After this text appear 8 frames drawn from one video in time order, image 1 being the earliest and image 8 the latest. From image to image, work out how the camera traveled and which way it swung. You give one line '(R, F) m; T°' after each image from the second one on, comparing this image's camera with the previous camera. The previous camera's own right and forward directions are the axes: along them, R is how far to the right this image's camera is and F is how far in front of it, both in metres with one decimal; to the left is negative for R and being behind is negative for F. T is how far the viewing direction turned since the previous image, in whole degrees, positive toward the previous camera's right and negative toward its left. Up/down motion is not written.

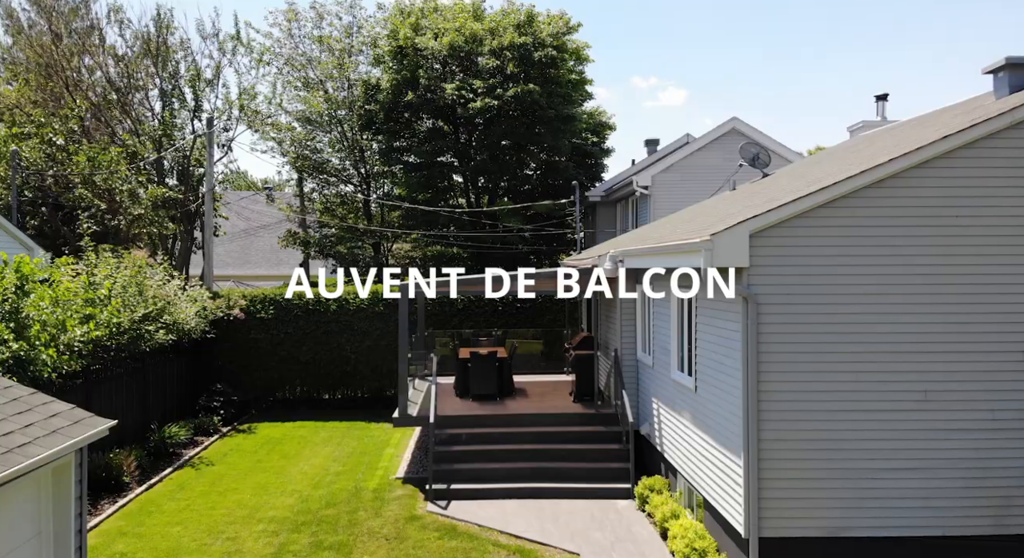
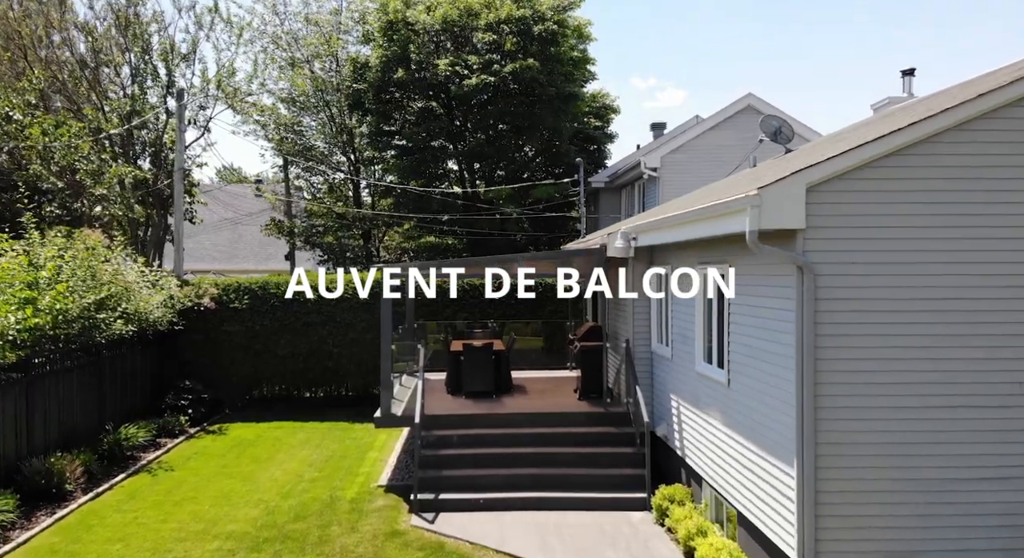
(0.0, +1.5) m; 0°
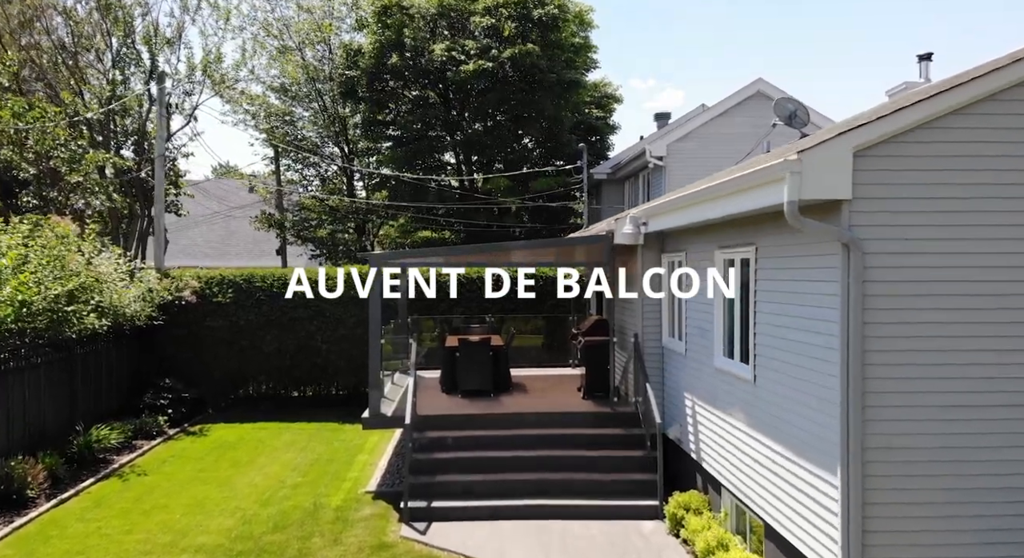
(0.0, +0.8) m; 0°
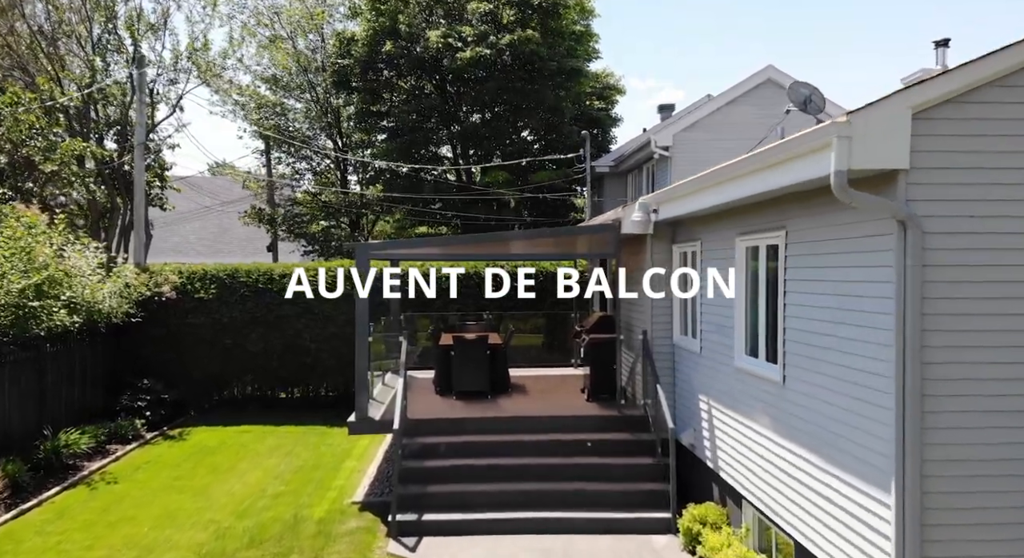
(0.0, +0.8) m; 0°
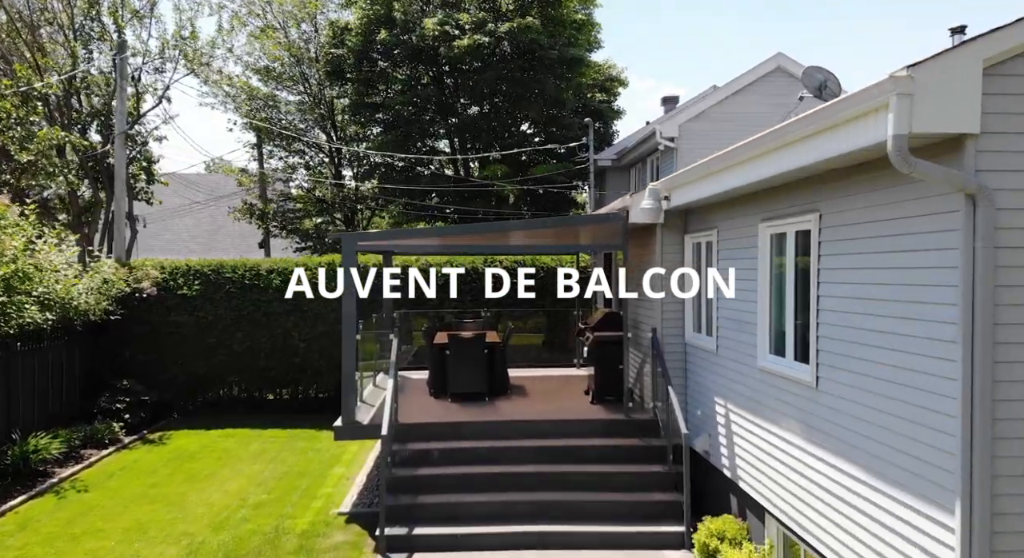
(0.0, +0.7) m; 0°
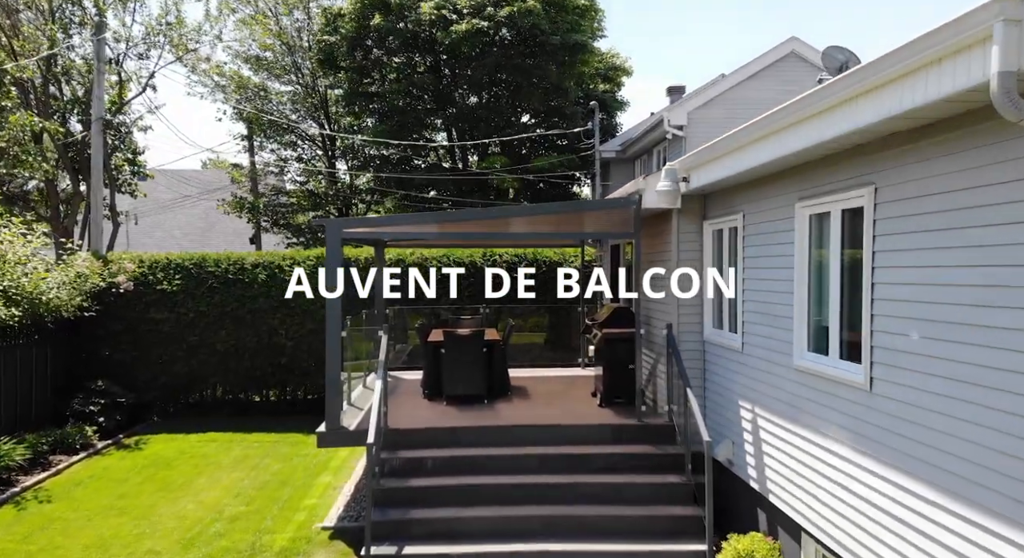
(0.0, +0.8) m; 0°
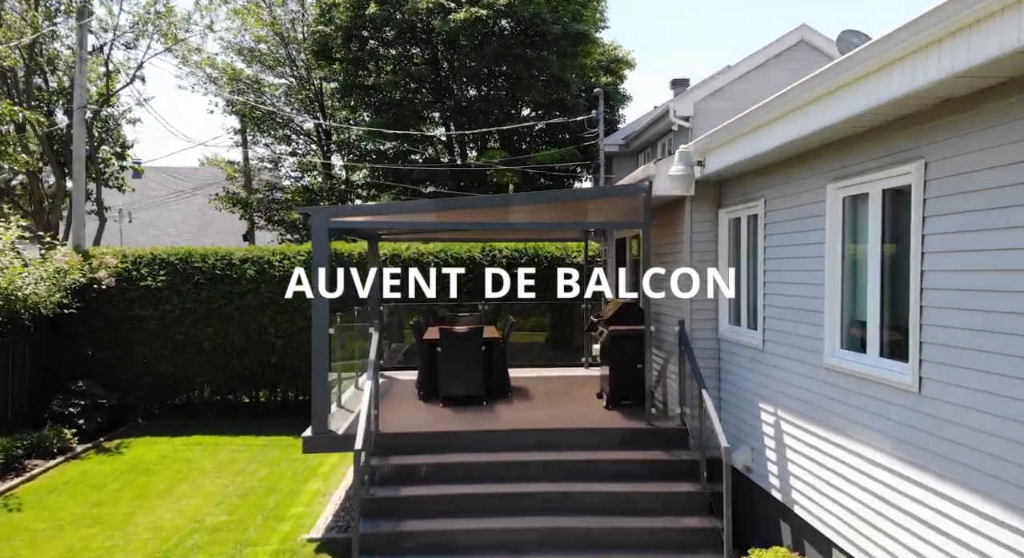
(0.0, +0.5) m; 0°
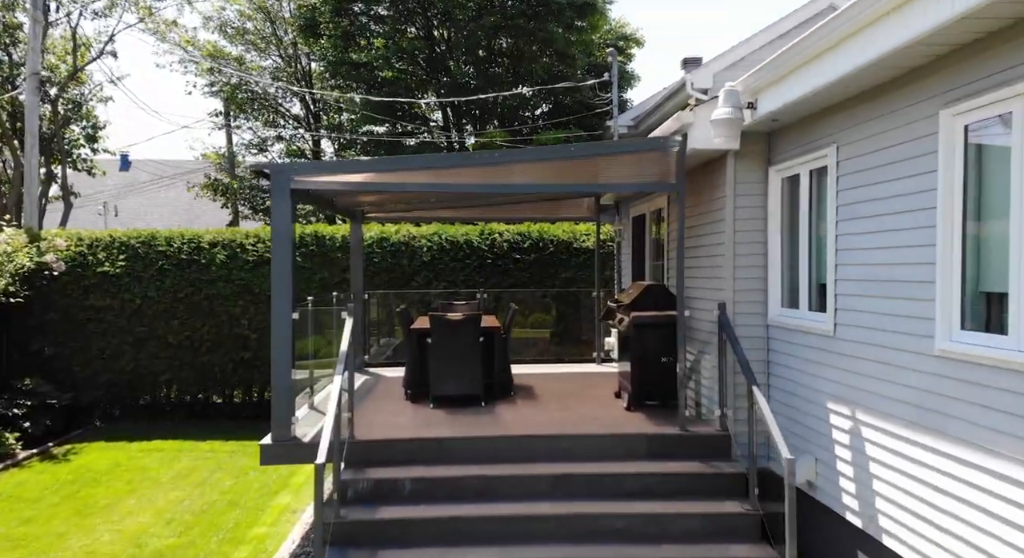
(0.0, +1.3) m; 0°
